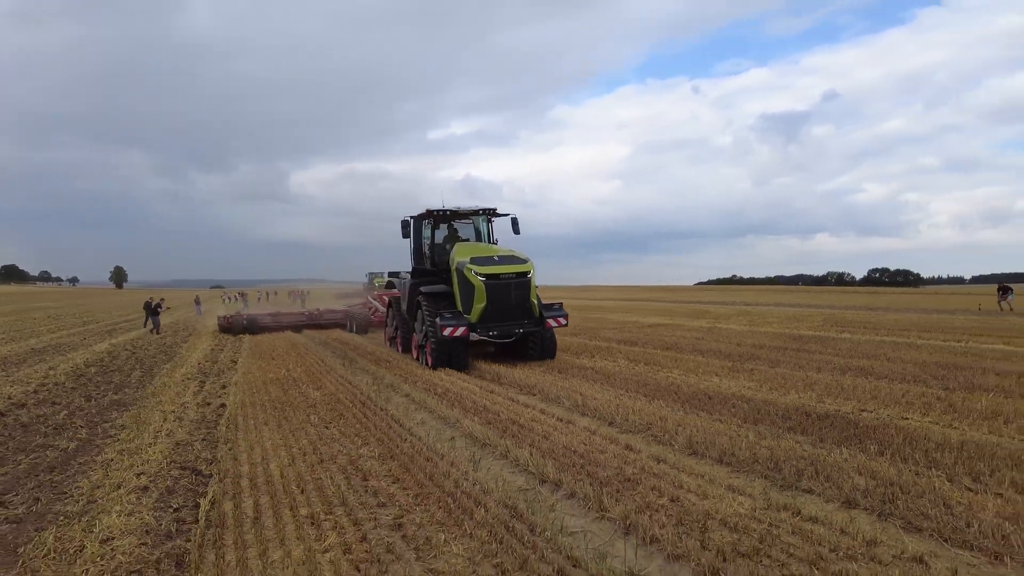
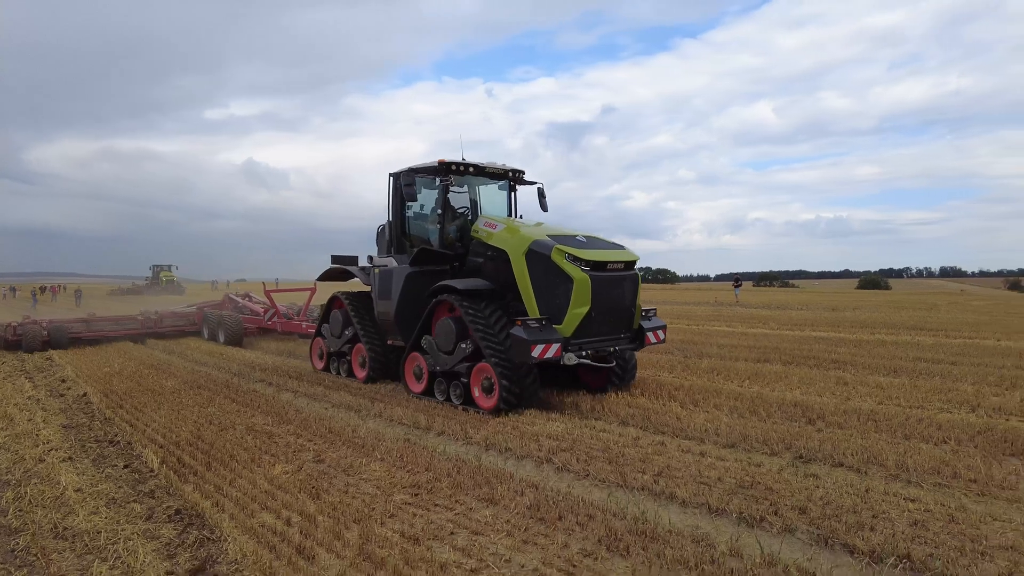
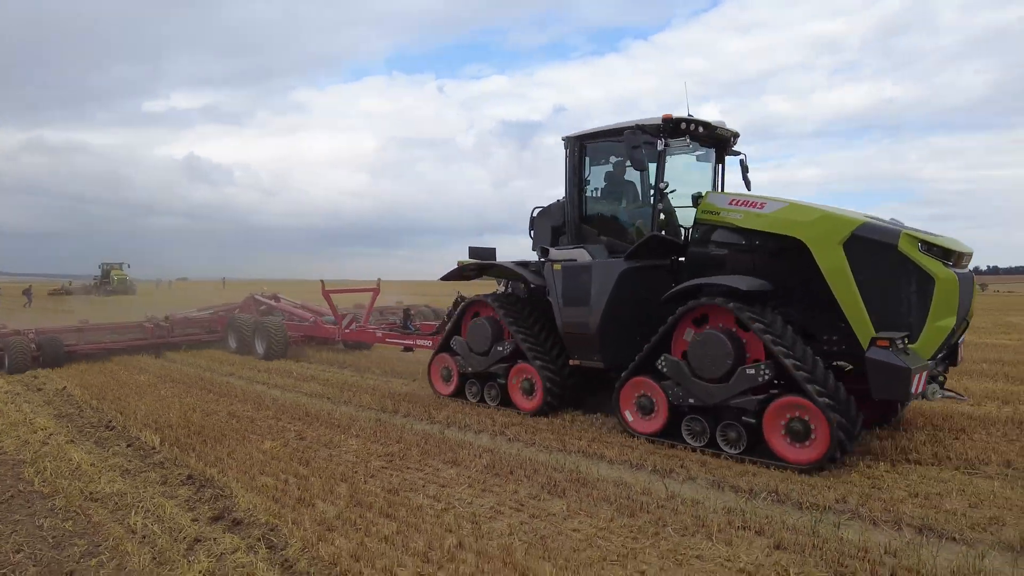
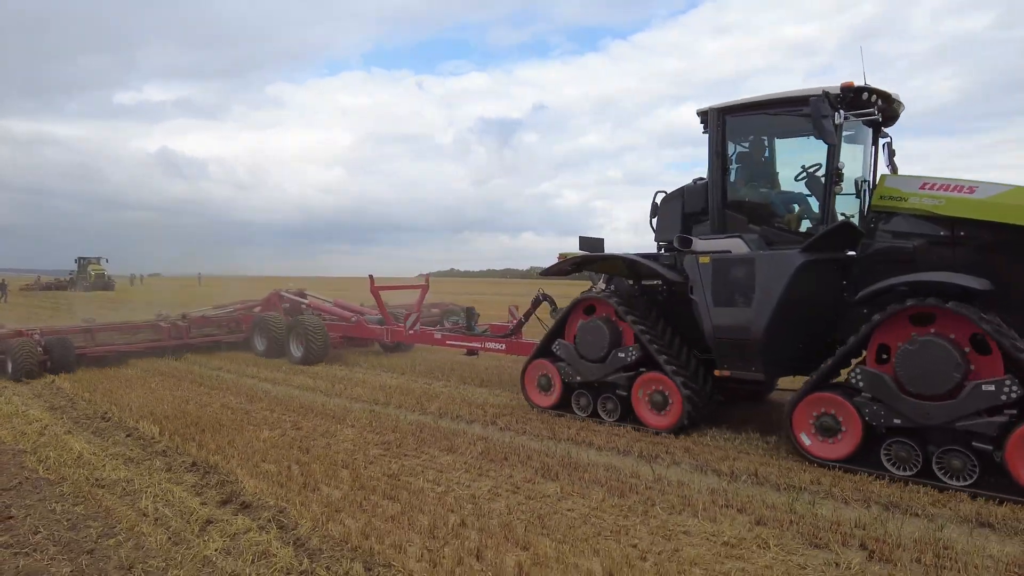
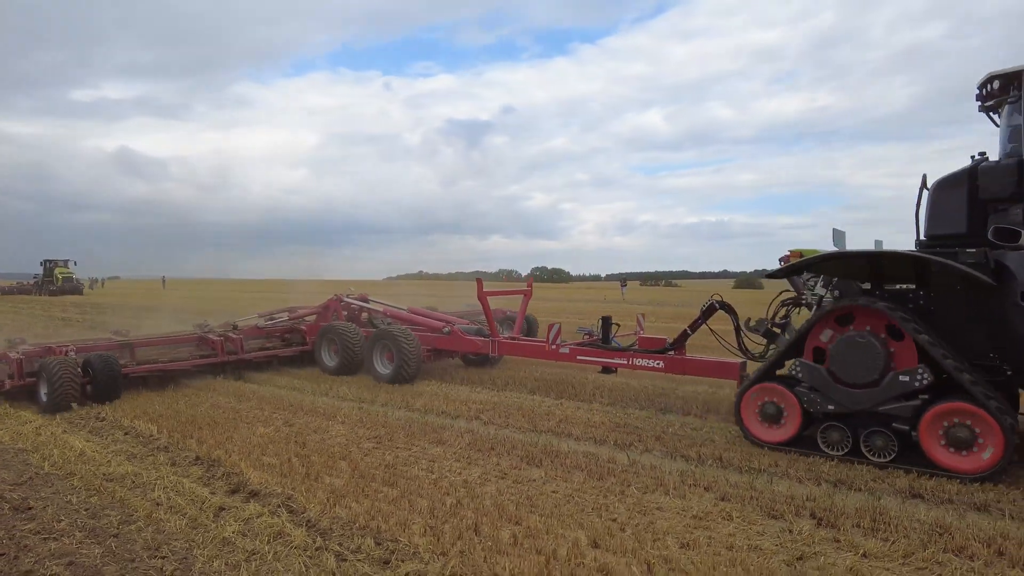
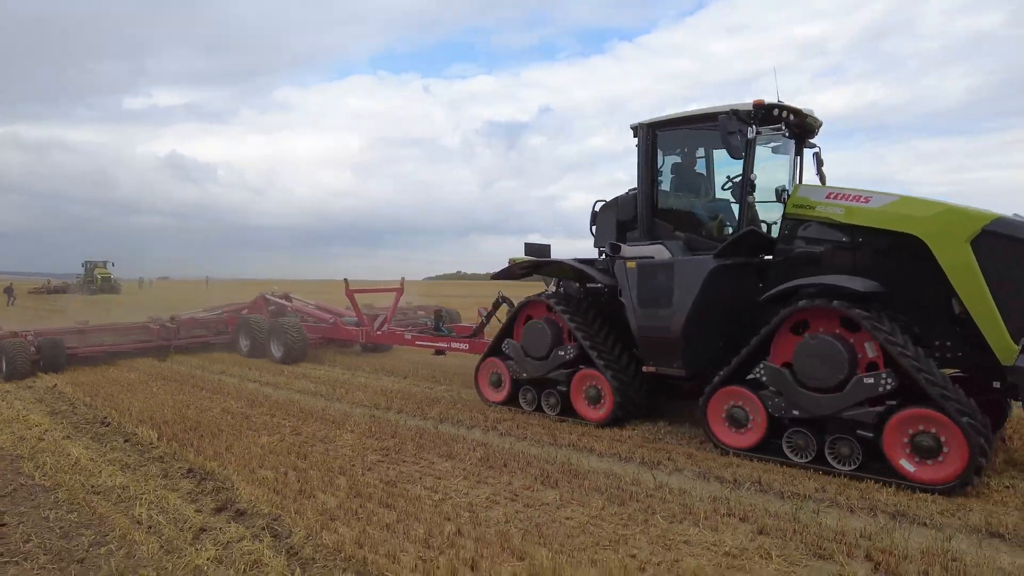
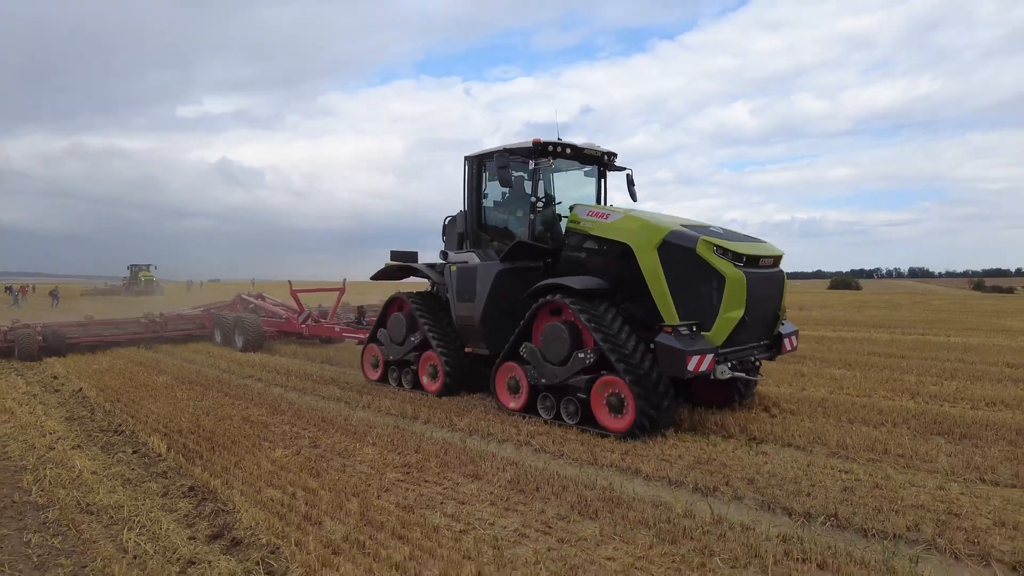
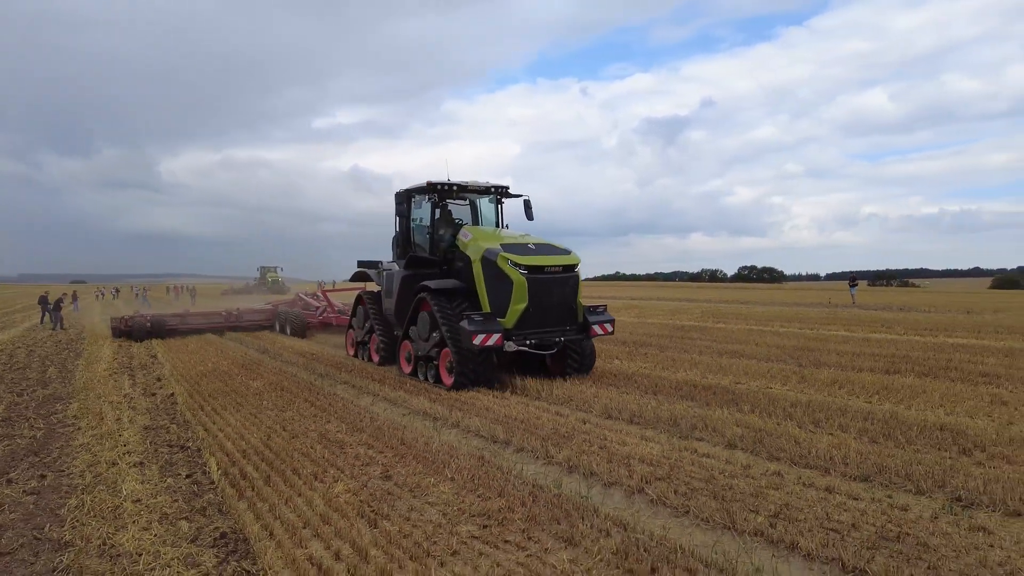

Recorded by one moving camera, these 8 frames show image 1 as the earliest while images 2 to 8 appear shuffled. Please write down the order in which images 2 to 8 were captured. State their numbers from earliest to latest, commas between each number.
8, 2, 7, 3, 6, 4, 5
